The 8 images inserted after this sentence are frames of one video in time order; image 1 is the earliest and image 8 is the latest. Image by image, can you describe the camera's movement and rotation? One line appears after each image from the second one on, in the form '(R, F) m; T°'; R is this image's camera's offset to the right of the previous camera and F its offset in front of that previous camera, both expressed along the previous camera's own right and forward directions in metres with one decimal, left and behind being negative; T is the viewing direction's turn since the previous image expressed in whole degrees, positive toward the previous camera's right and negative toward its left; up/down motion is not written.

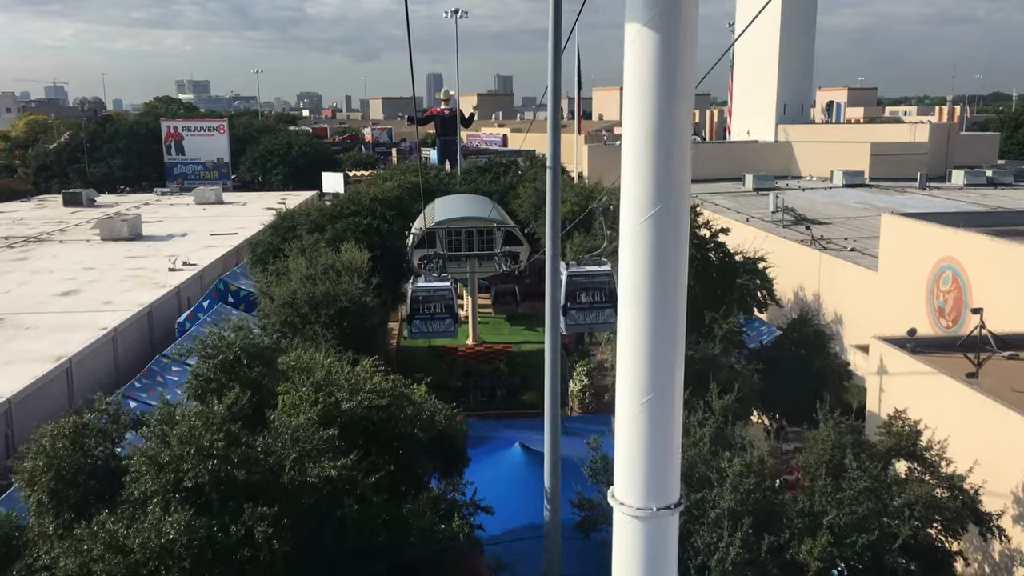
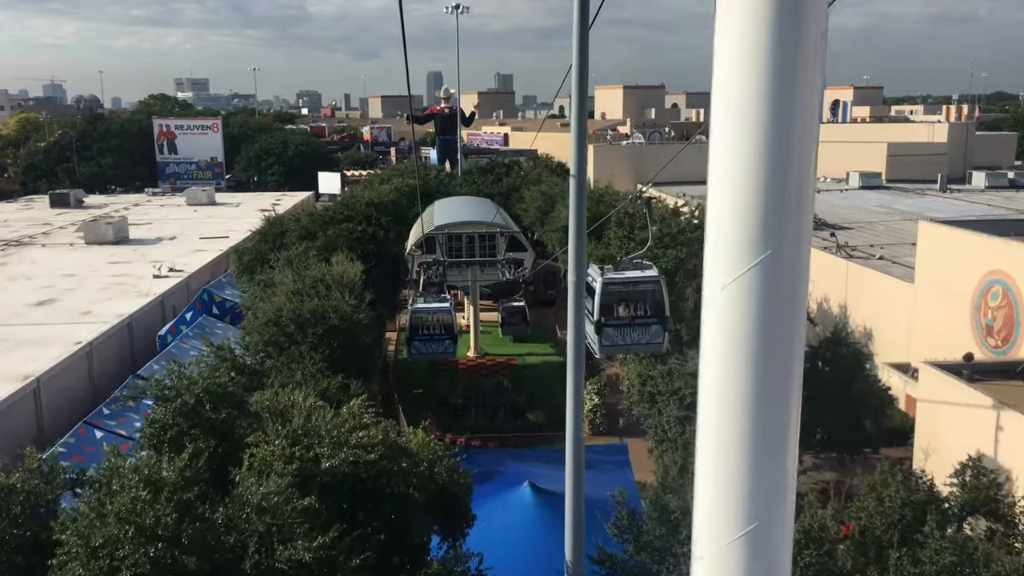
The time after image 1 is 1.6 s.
(-0.1, +1.7) m; 0°
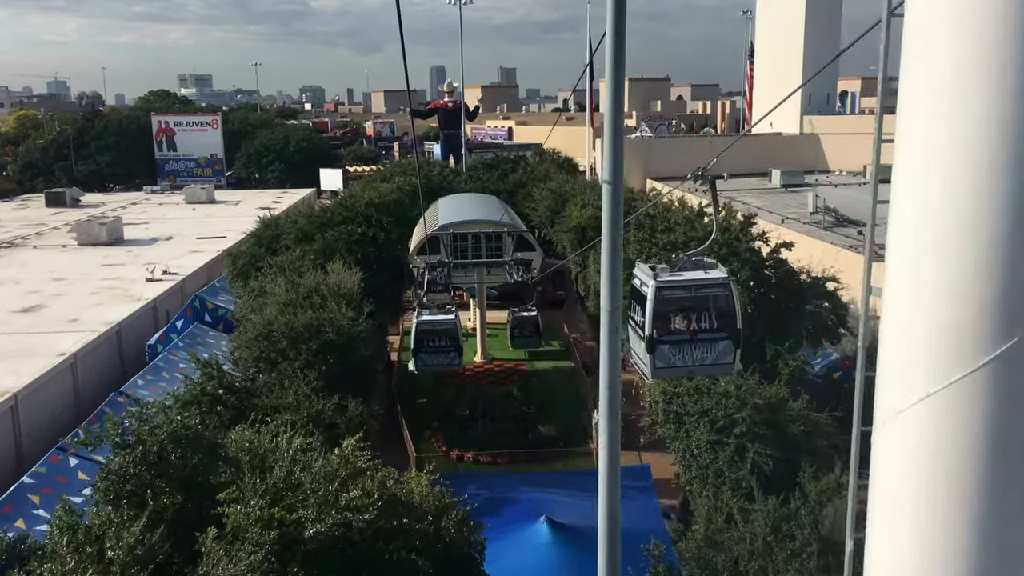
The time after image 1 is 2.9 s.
(-0.1, +1.4) m; 0°
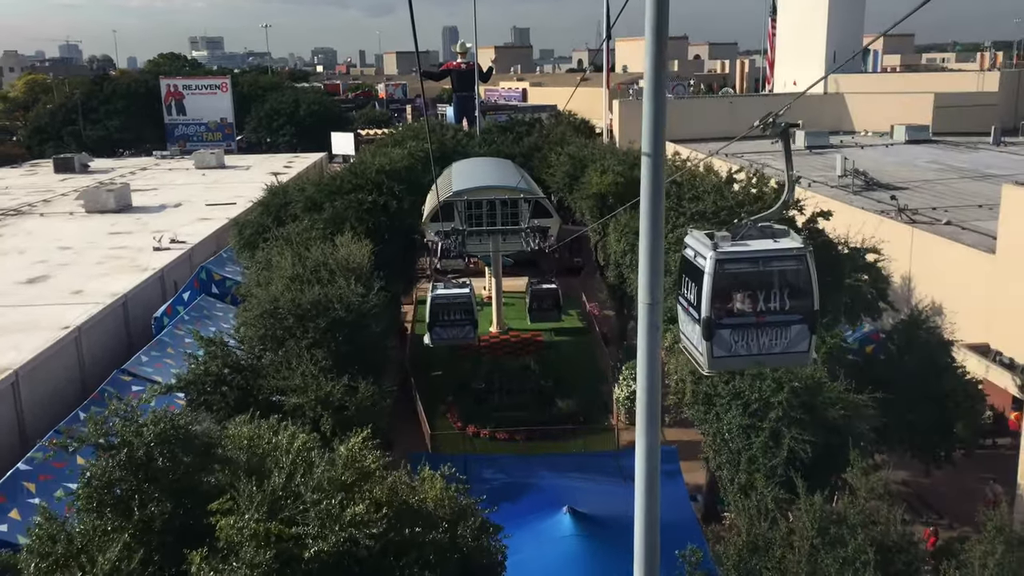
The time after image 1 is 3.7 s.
(-0.1, +0.8) m; -1°
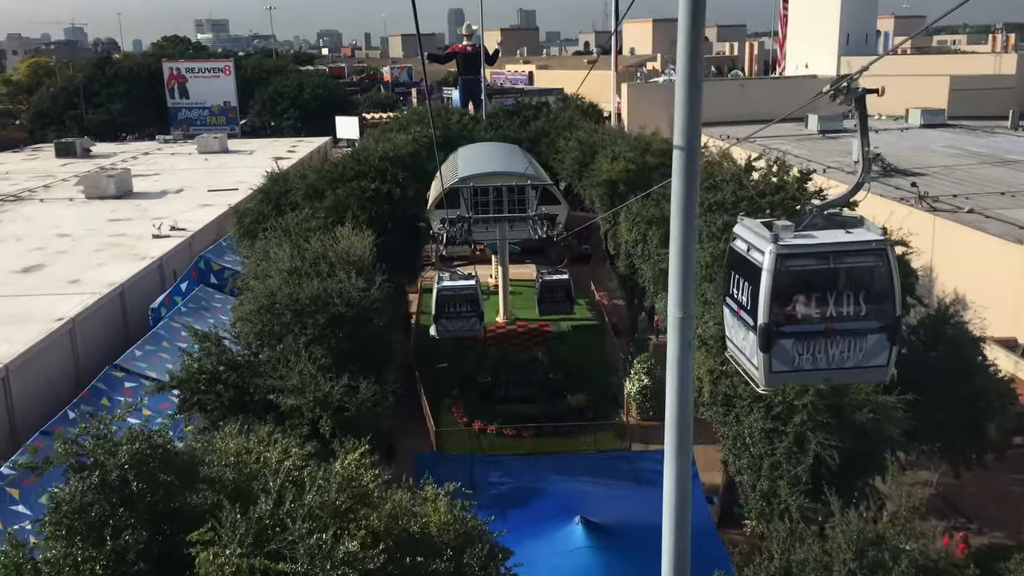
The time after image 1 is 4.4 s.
(0.0, +0.7) m; 0°
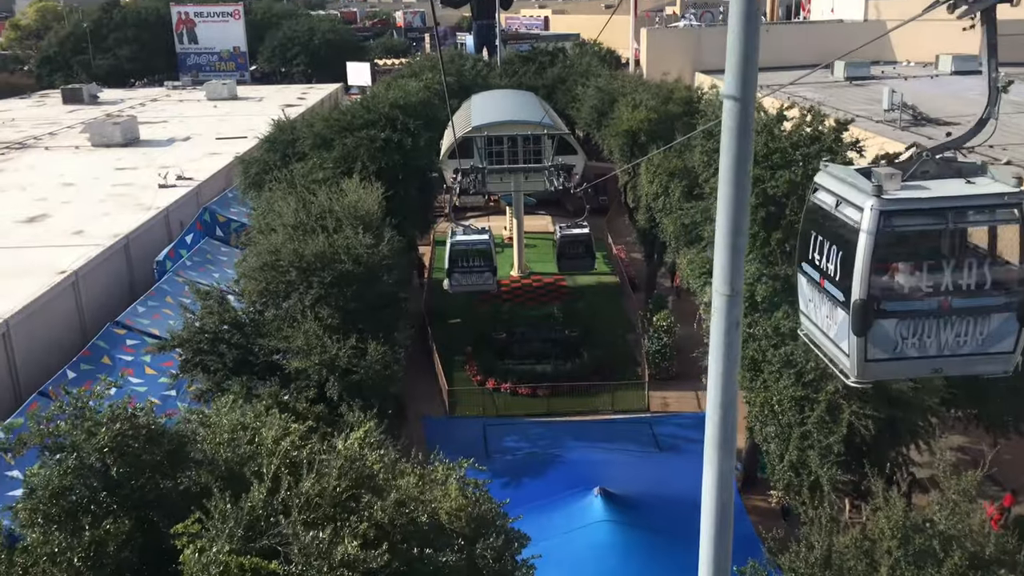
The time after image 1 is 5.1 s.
(0.0, +0.7) m; -1°
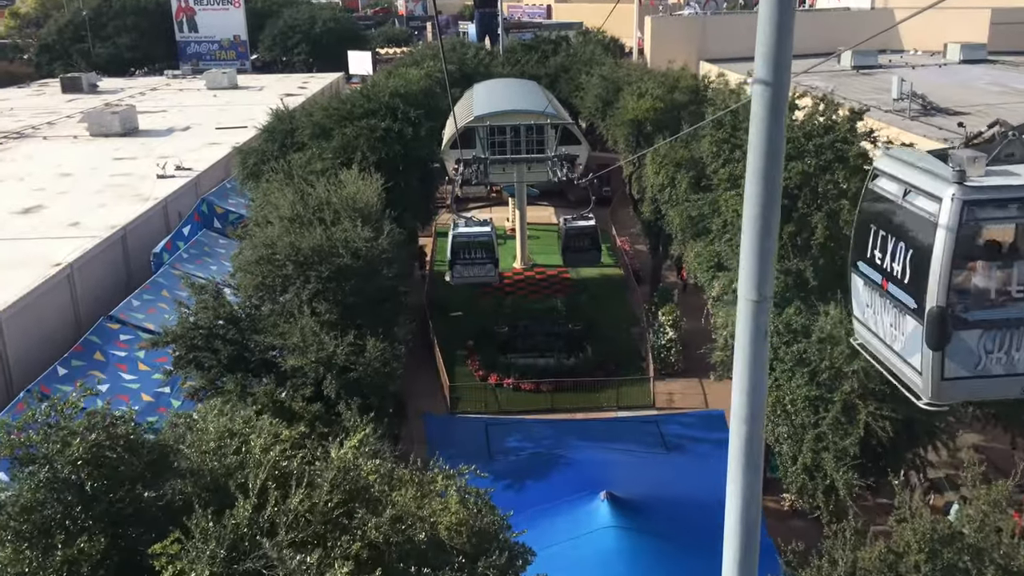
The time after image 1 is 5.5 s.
(0.0, +0.4) m; 0°
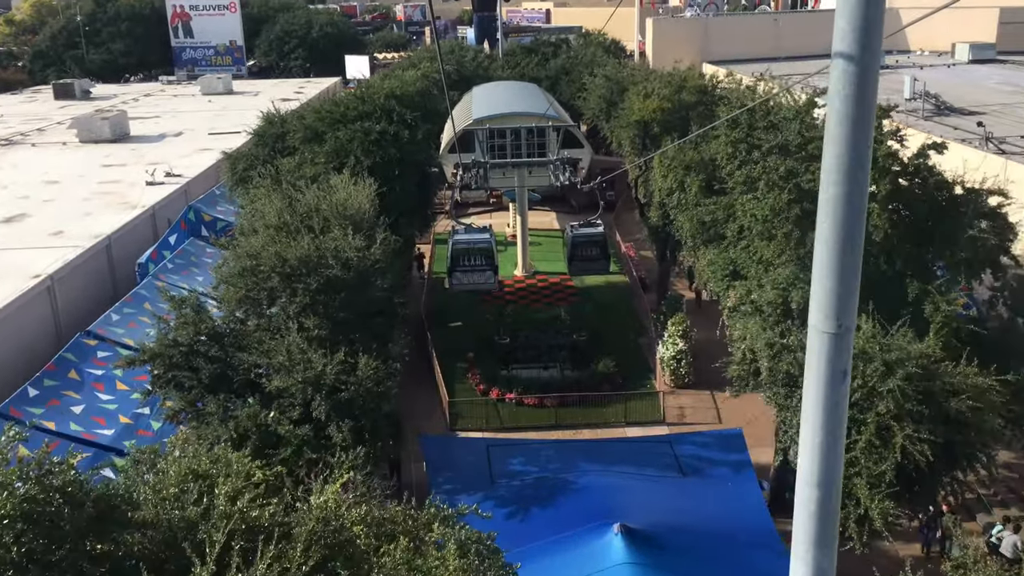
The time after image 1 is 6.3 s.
(0.0, +0.9) m; 0°
